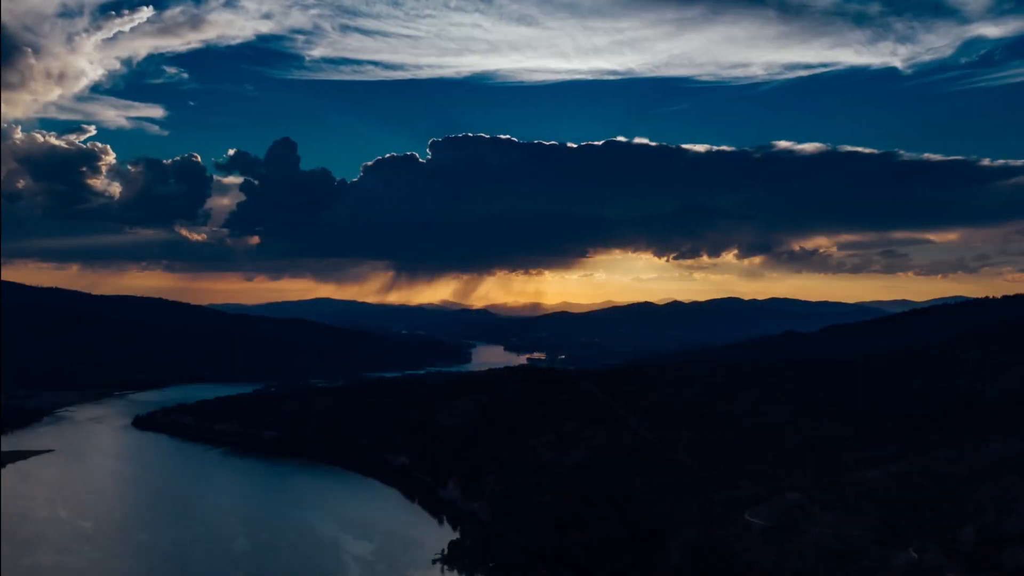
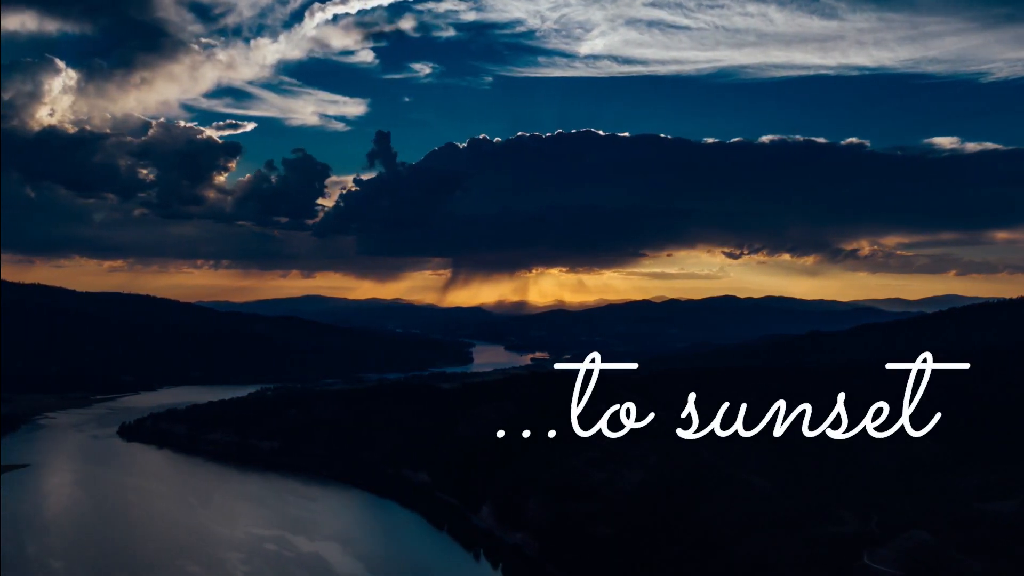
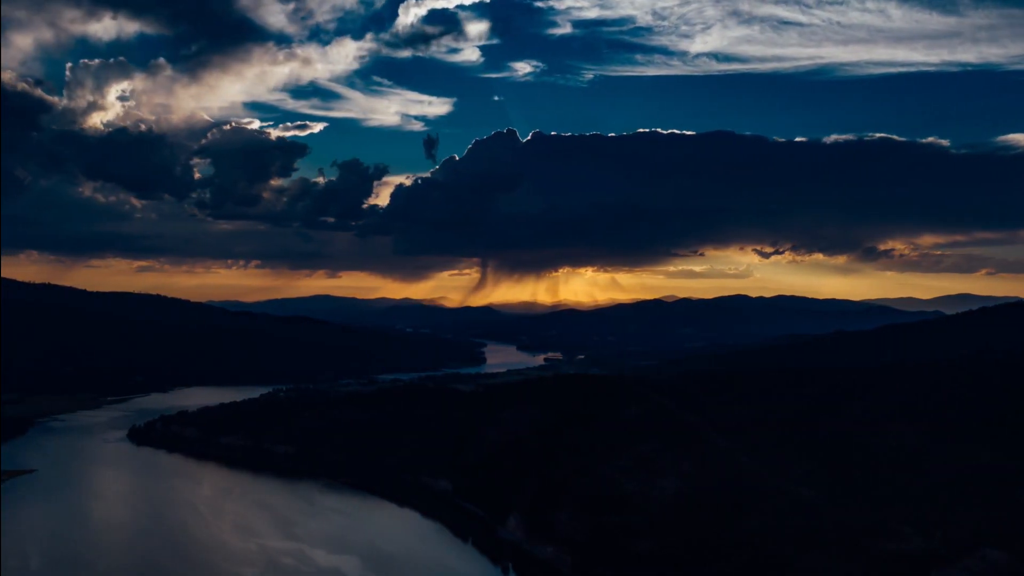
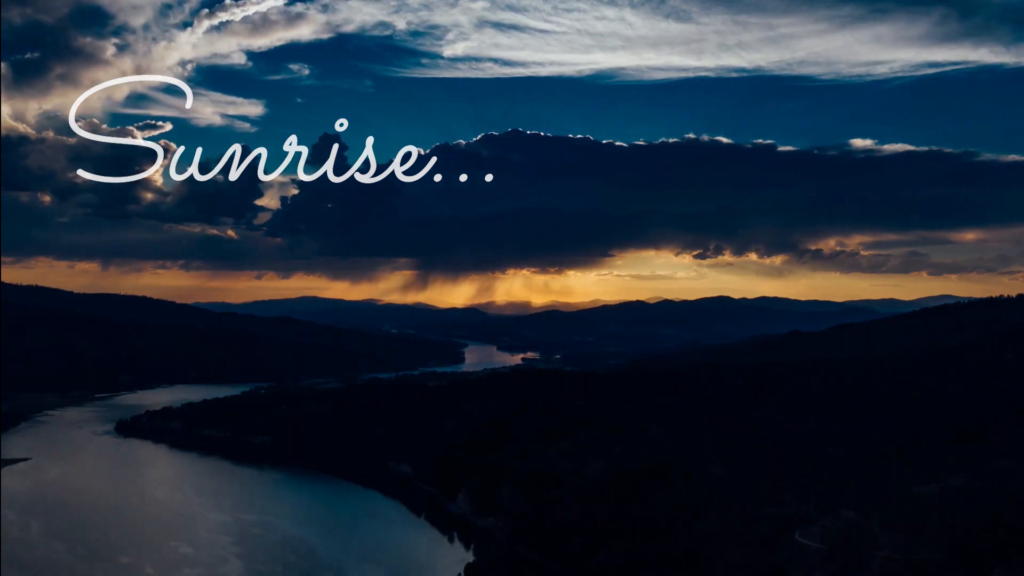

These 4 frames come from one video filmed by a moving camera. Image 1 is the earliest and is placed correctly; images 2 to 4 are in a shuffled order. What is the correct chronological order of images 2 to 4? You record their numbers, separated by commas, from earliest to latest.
4, 2, 3
